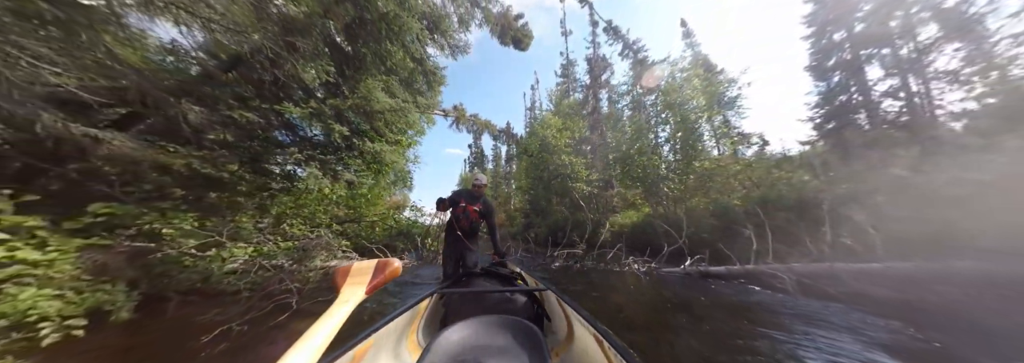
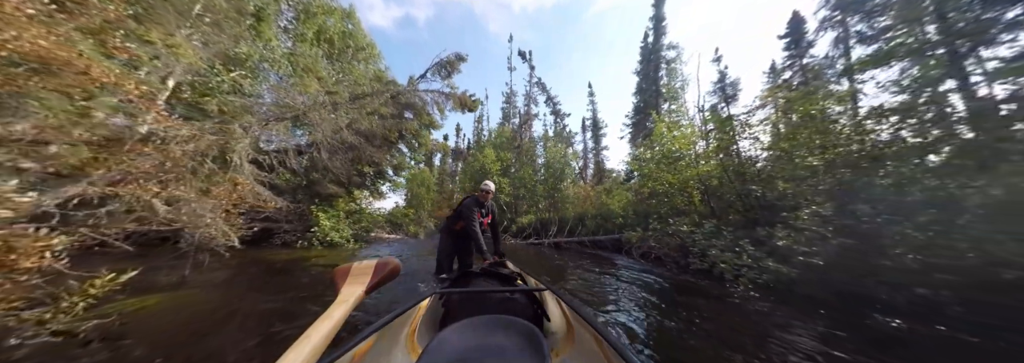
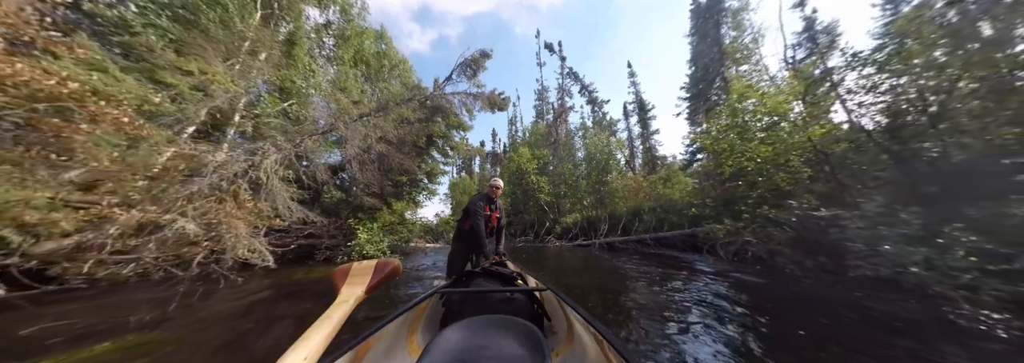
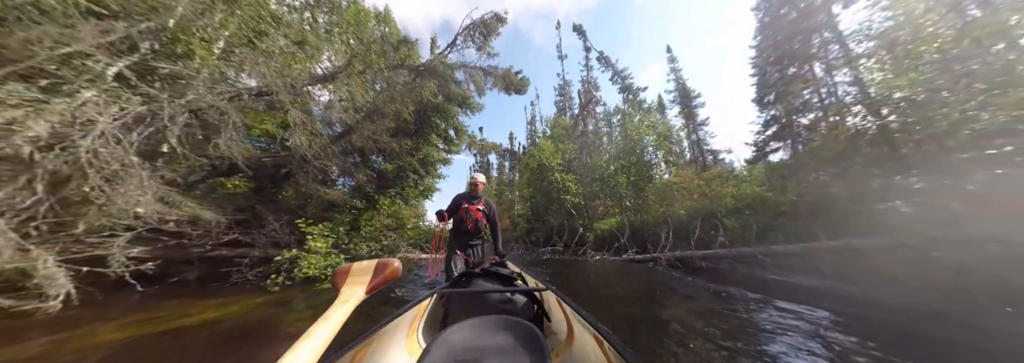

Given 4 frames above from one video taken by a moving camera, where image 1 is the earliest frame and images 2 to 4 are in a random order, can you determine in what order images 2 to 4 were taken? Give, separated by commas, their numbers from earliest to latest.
4, 3, 2
